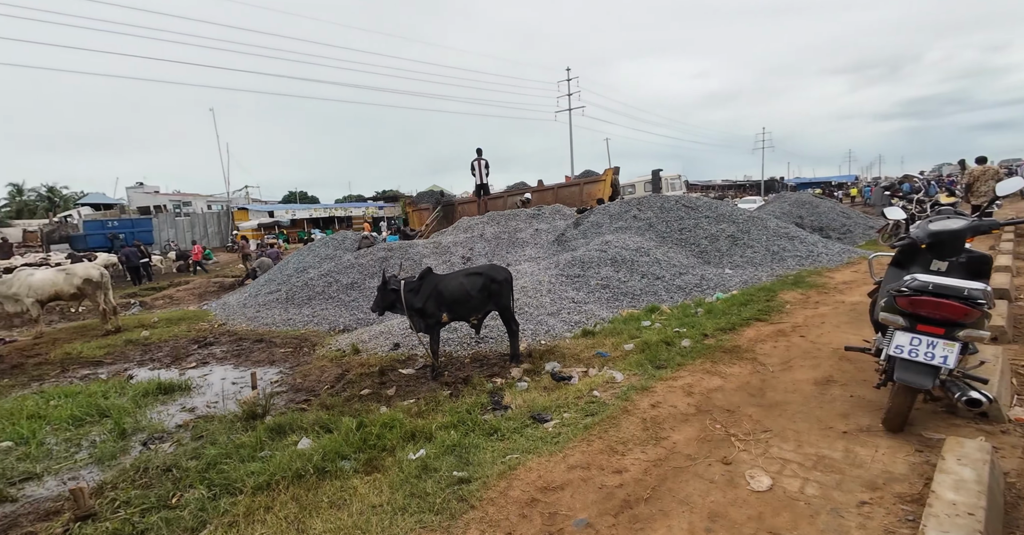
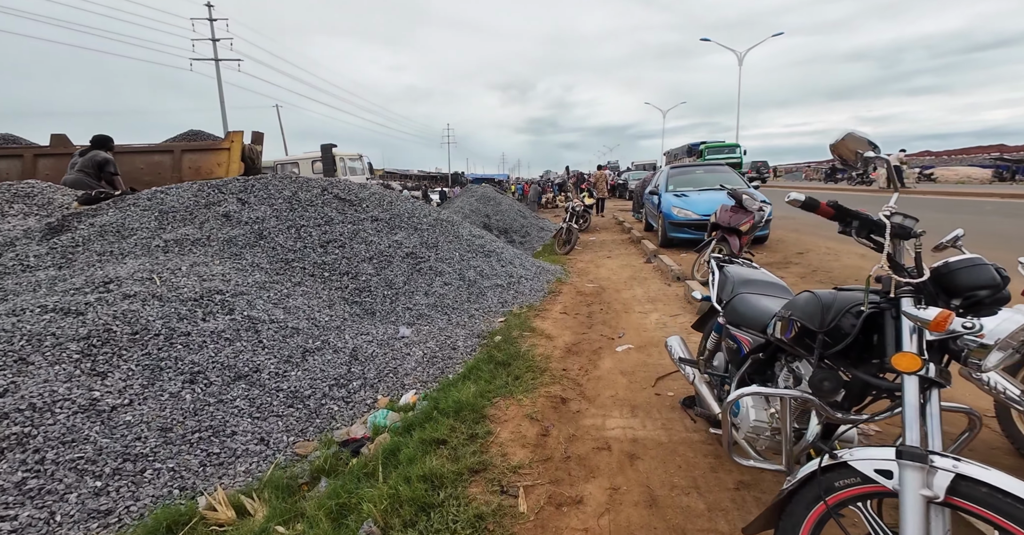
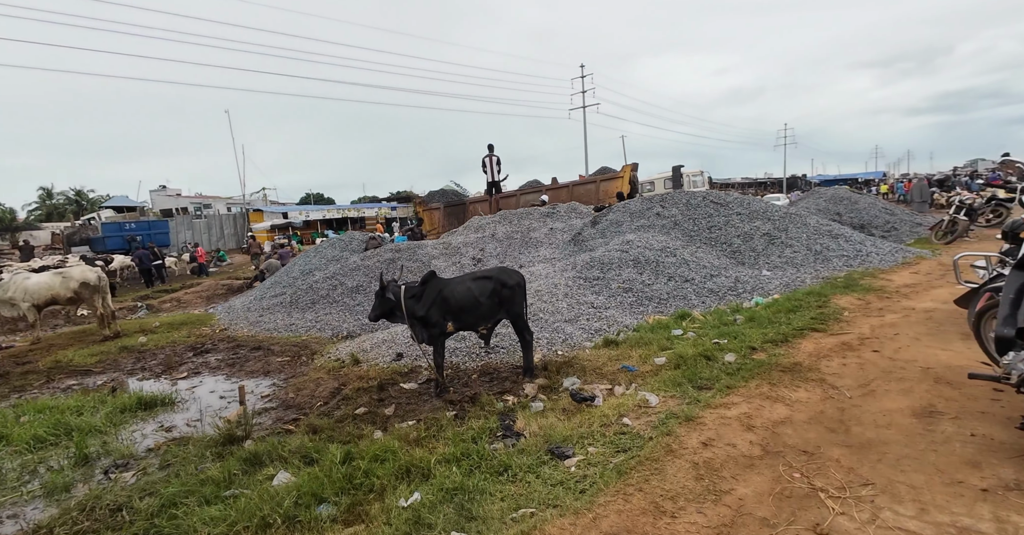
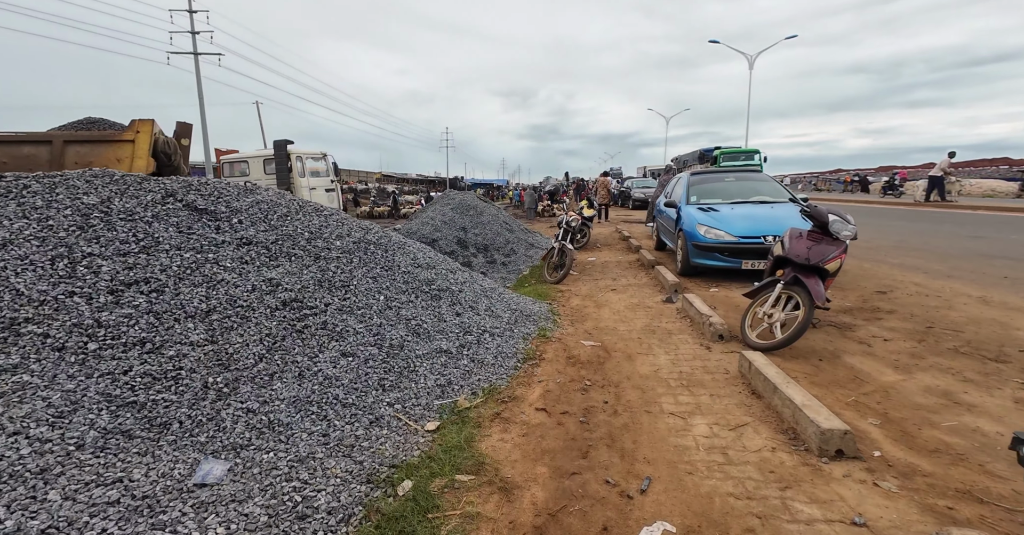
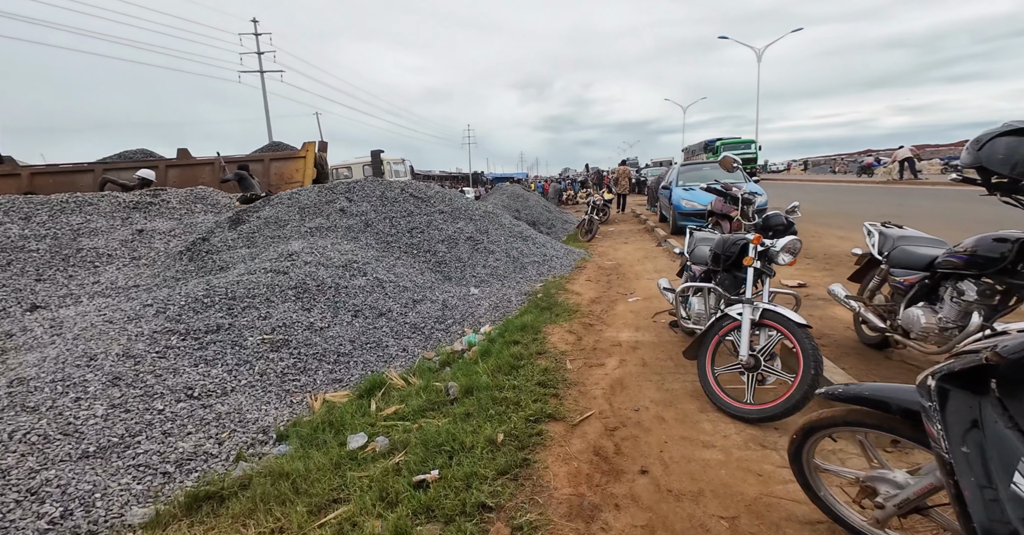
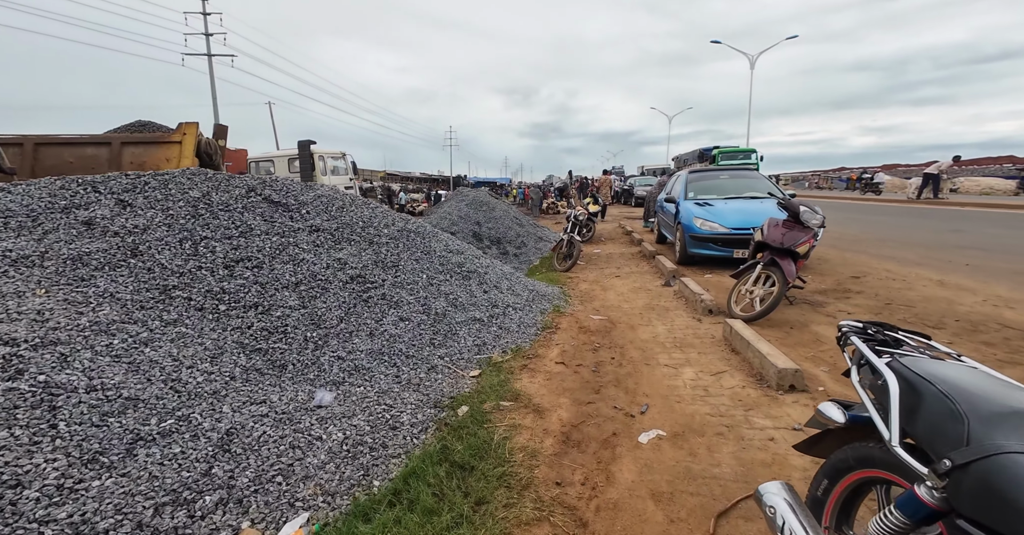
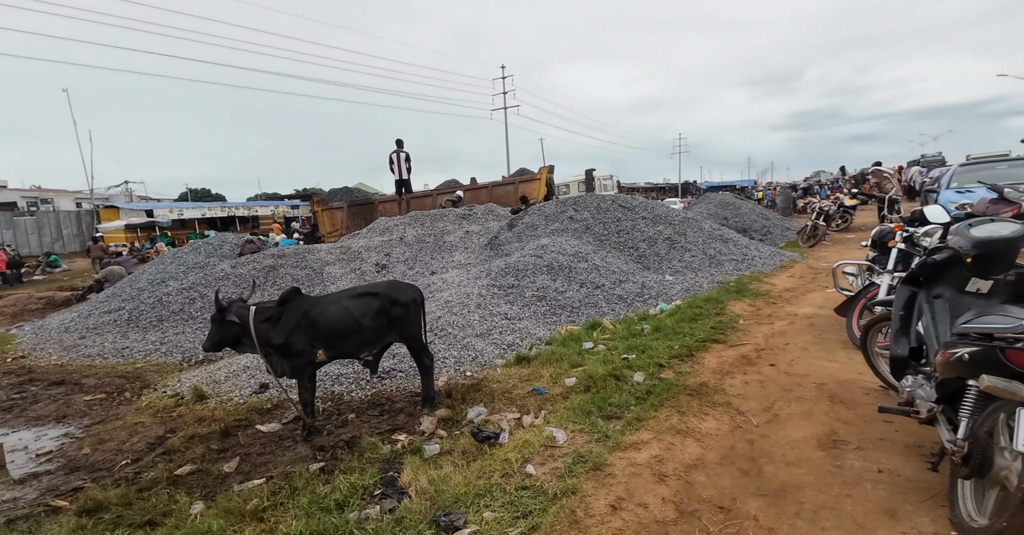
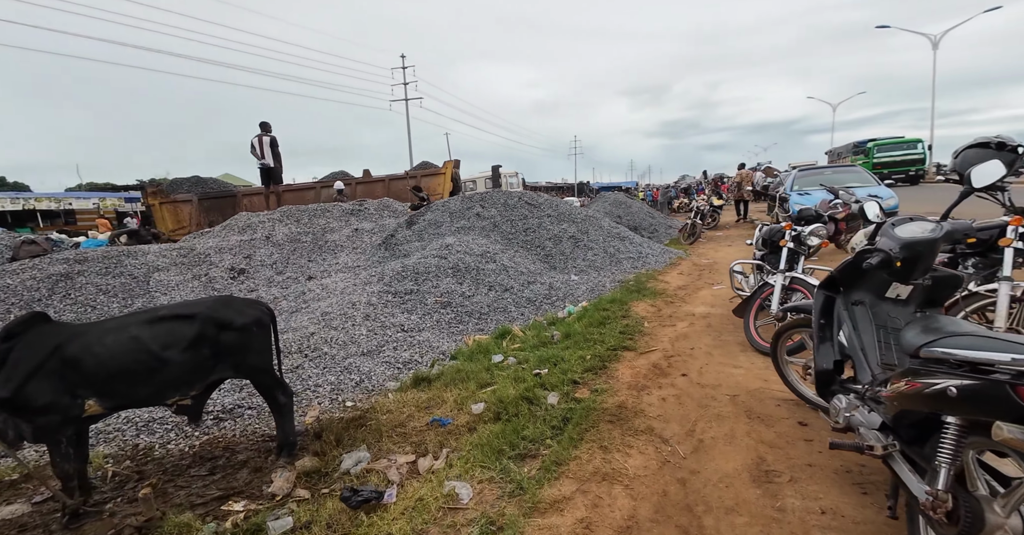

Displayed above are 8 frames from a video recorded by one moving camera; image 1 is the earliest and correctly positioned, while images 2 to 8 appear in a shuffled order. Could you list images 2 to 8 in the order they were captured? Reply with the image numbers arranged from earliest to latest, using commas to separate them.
3, 7, 8, 5, 2, 6, 4
